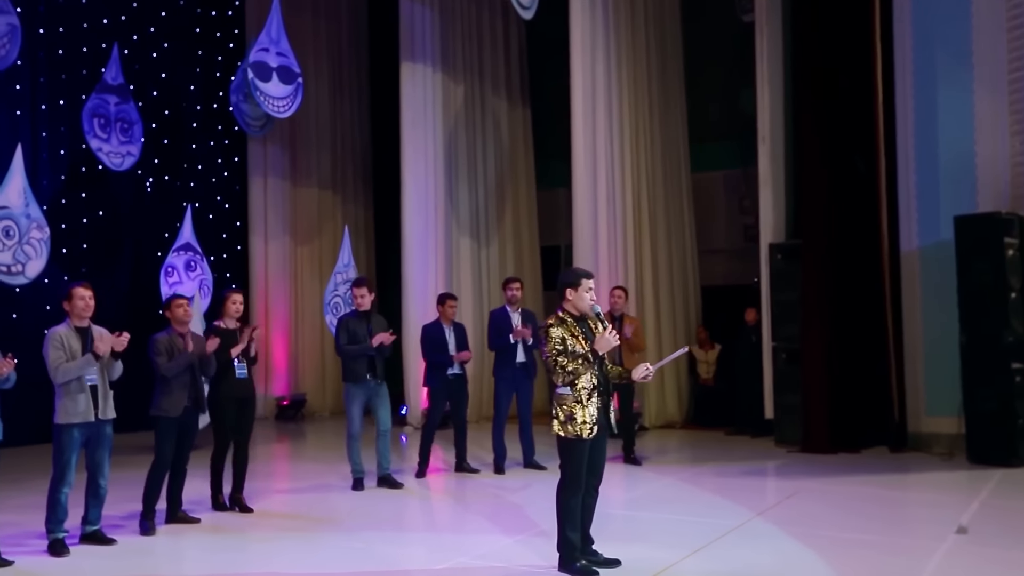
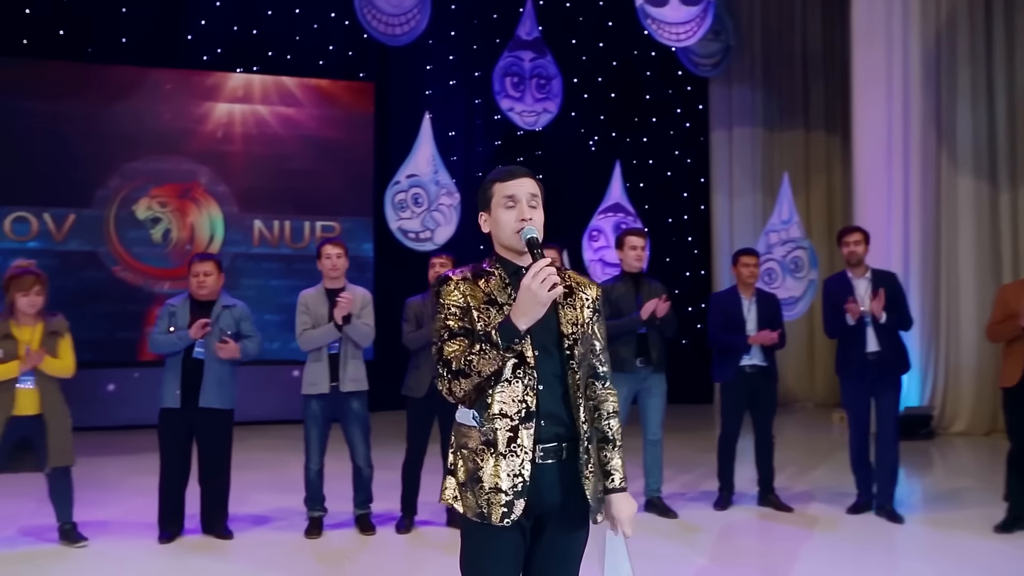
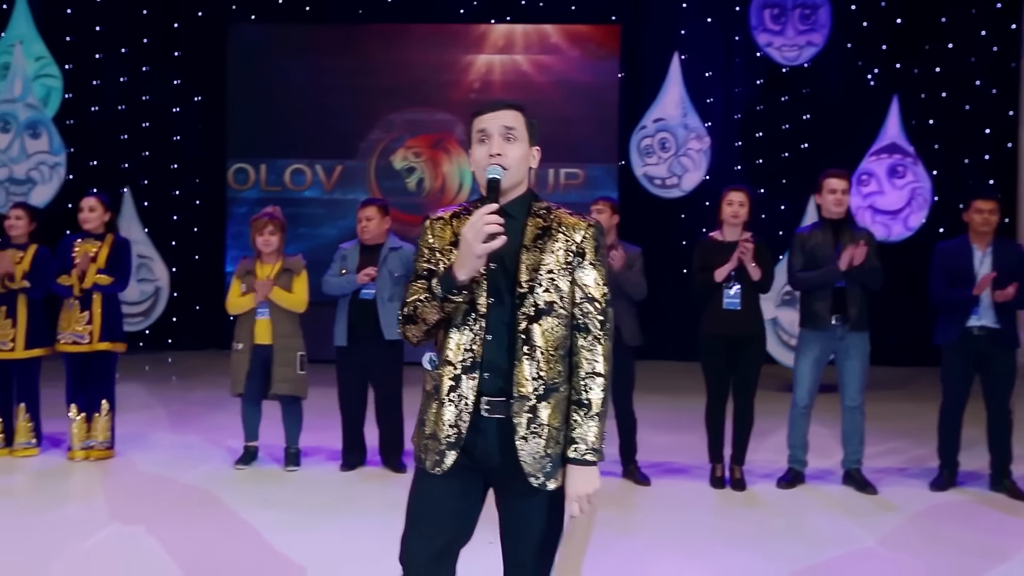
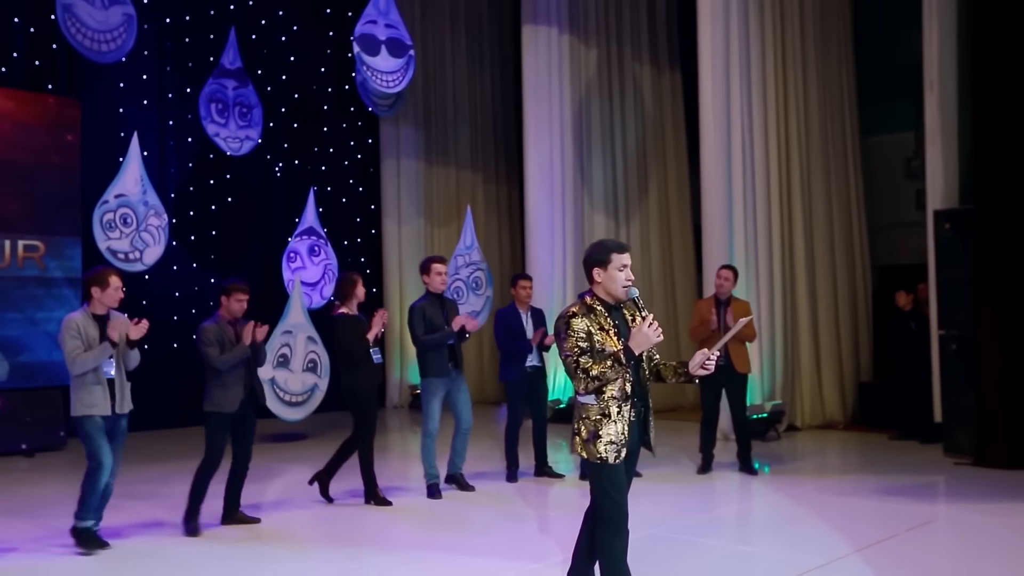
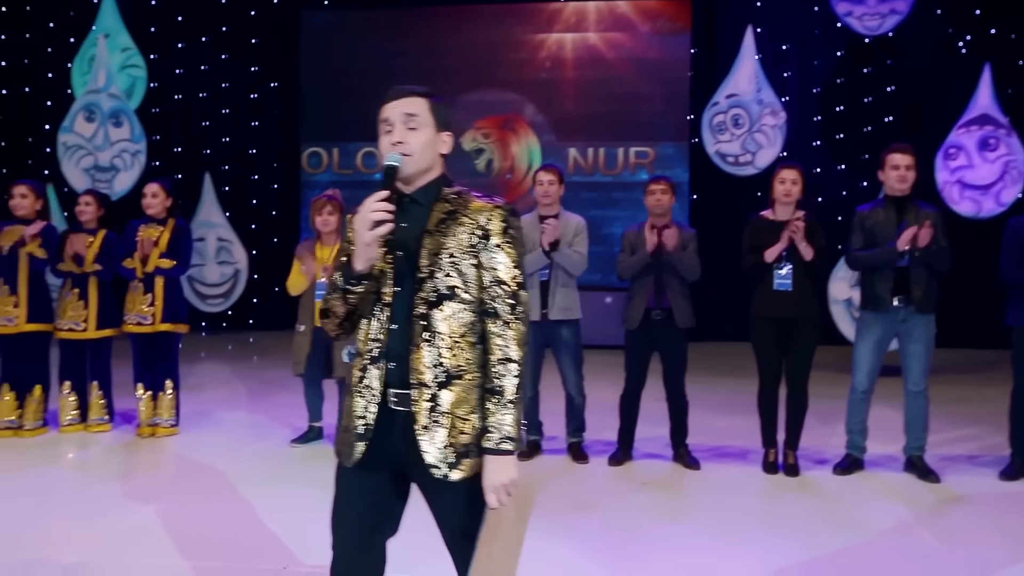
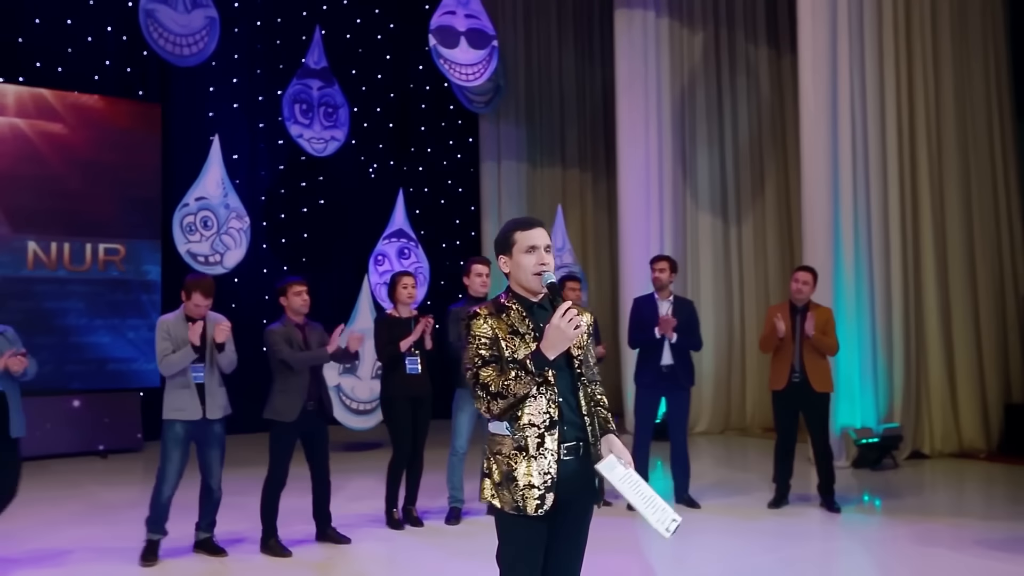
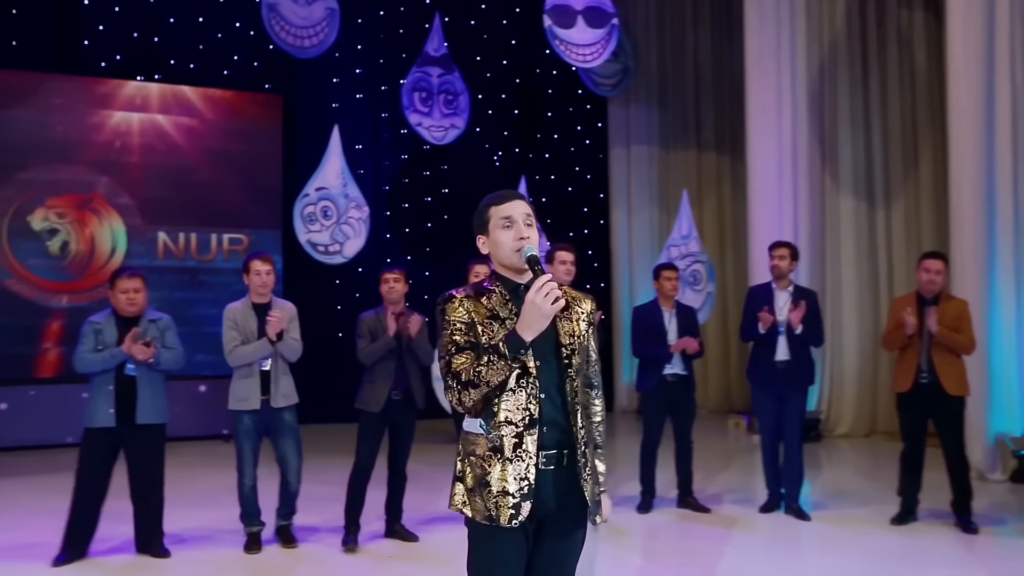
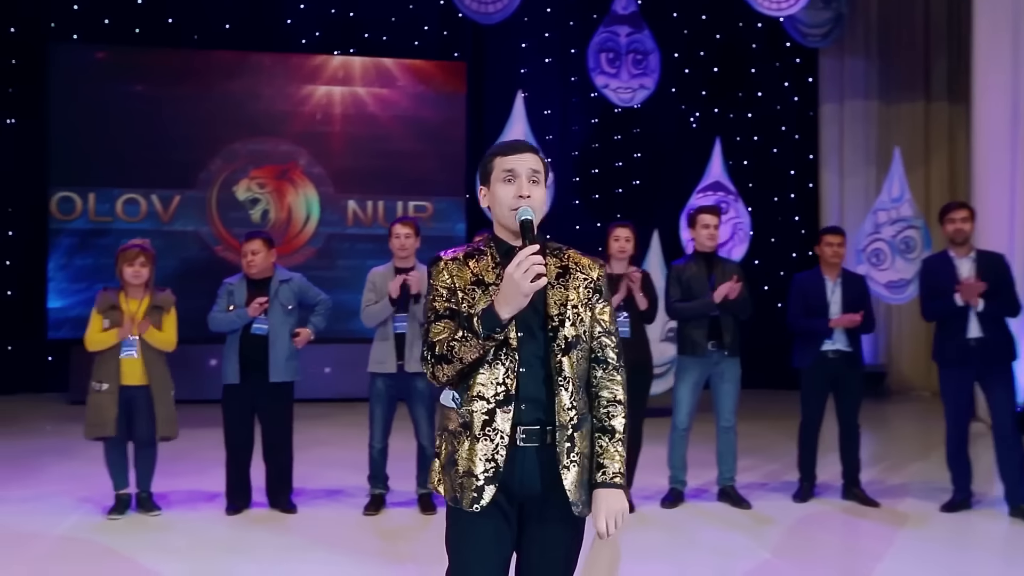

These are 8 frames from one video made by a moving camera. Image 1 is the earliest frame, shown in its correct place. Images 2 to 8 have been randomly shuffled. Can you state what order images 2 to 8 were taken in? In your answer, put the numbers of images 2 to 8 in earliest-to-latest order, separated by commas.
4, 6, 7, 2, 8, 3, 5
